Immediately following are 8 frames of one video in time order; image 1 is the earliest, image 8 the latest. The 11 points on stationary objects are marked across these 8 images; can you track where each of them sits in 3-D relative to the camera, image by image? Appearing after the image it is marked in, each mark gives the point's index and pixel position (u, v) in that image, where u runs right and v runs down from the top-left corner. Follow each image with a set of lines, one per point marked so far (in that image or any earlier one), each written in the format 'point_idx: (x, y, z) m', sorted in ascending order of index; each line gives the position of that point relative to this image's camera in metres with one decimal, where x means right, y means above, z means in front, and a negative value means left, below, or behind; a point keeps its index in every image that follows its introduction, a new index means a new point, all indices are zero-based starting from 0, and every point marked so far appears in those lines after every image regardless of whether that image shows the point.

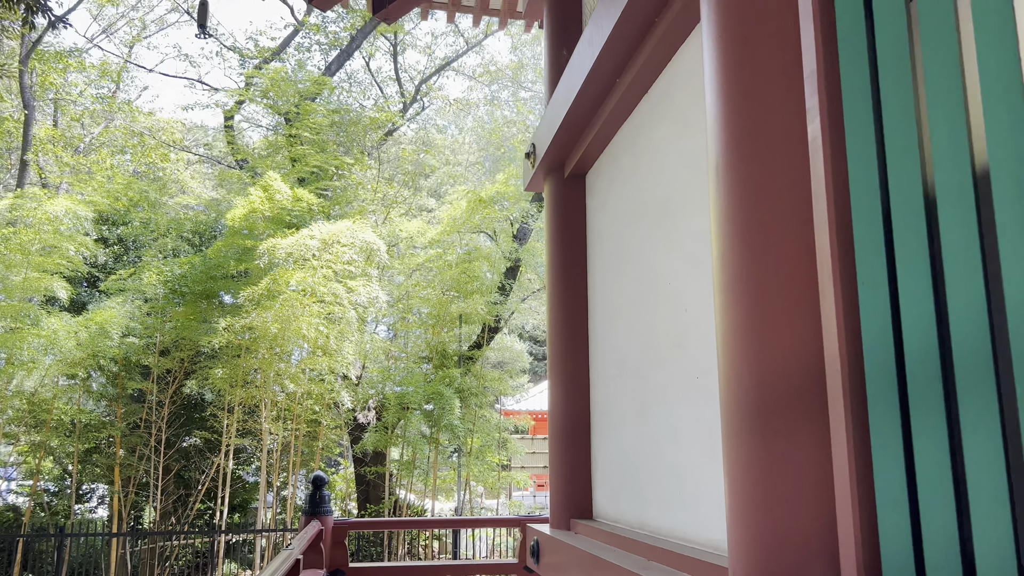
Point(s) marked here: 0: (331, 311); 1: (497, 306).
0: (-1.5, -0.2, +6.7) m
1: (-0.1, -0.2, +7.7) m
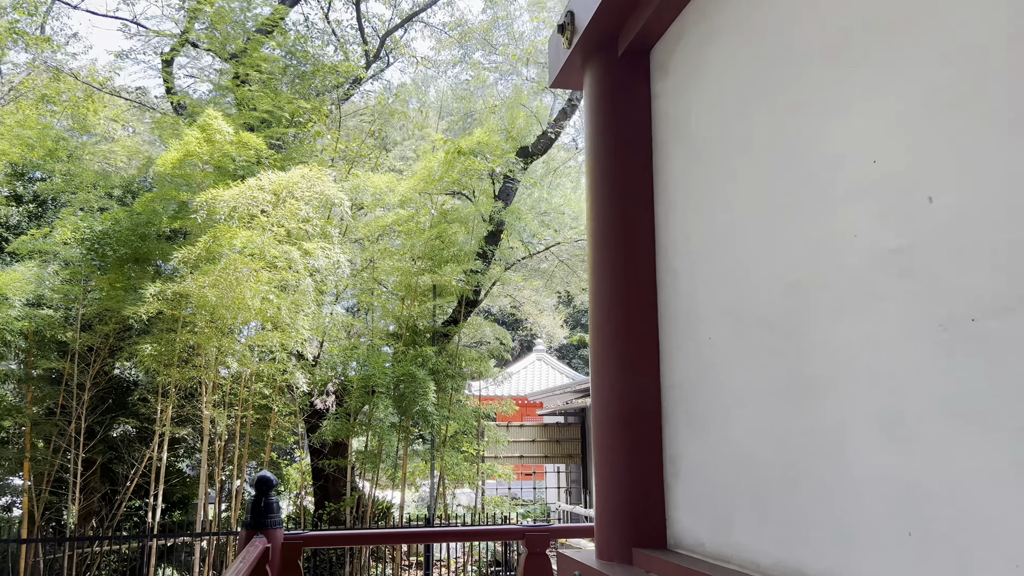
0: (-1.6, +0.1, +5.7) m
1: (-0.3, +0.1, +6.8) m
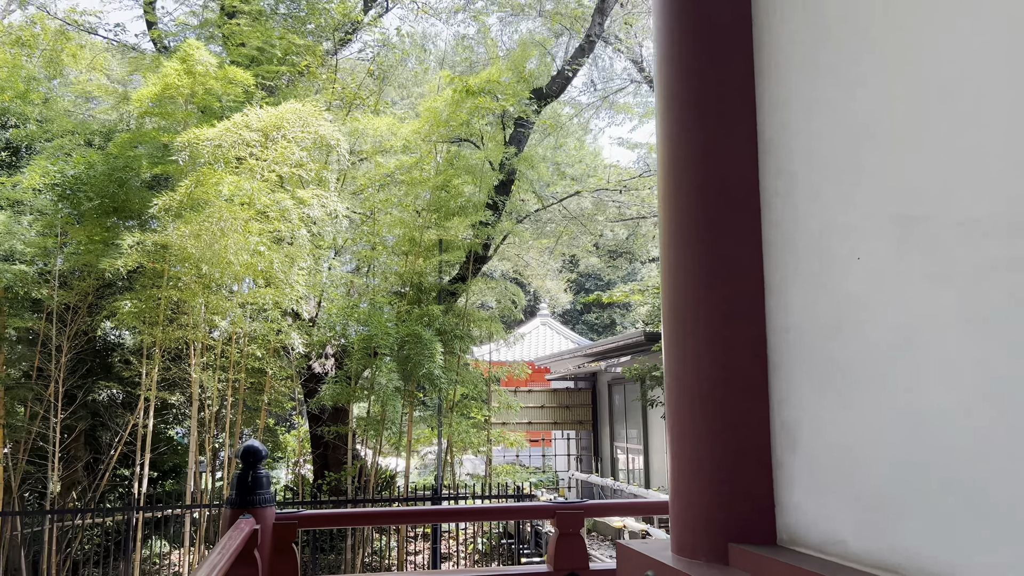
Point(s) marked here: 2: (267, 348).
0: (-1.5, +0.4, +5.2) m
1: (-0.2, +0.5, +6.3) m
2: (-1.8, -0.4, +5.9) m
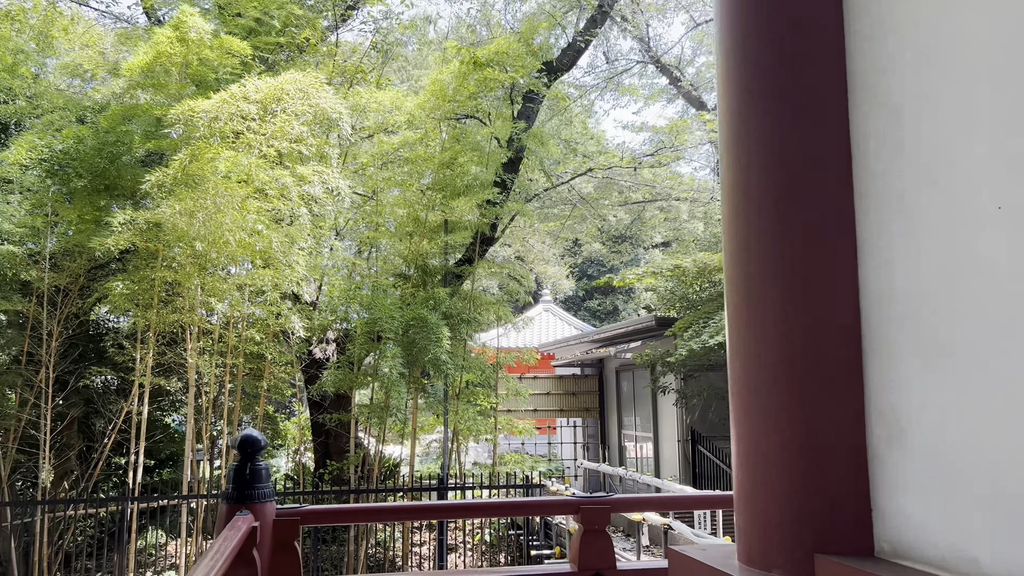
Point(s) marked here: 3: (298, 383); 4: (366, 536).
0: (-1.4, +0.5, +4.9) m
1: (-0.1, +0.6, +6.0) m
2: (-1.7, -0.3, +5.7) m
3: (-1.7, -0.8, +6.6) m
4: (-1.1, -1.8, +5.9) m
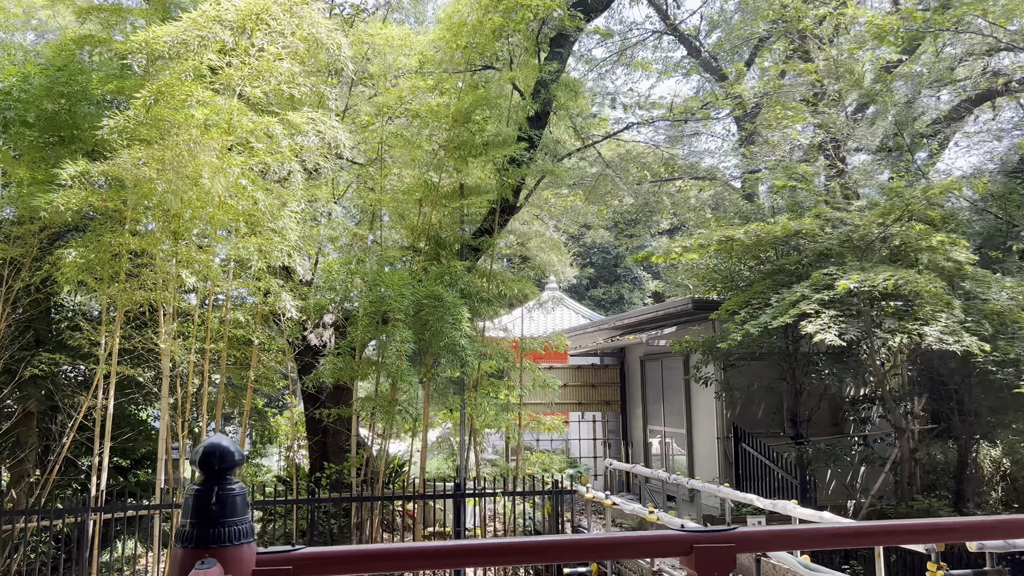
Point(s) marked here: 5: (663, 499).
0: (-1.3, +0.6, +4.1) m
1: (0.0, +0.8, +5.2) m
2: (-1.5, -0.2, +4.8) m
3: (-1.6, -0.6, +5.8) m
4: (-0.9, -1.6, +5.1) m
5: (+1.3, -1.8, +7.0) m
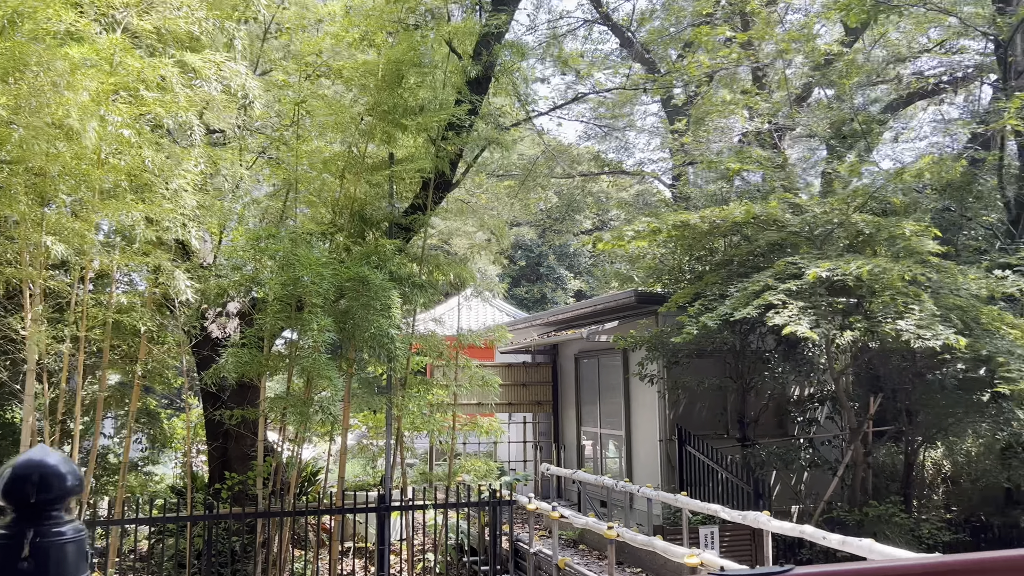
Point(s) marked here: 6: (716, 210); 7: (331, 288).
0: (-1.5, +0.7, +3.4) m
1: (-0.3, +0.8, +4.6) m
2: (-1.9, 0.0, +4.1) m
3: (-2.0, -0.5, +5.1) m
4: (-1.3, -1.5, +4.4) m
5: (+0.7, -1.7, +6.6) m
6: (+1.3, +0.5, +5.1) m
7: (-0.9, 0.0, +4.0) m
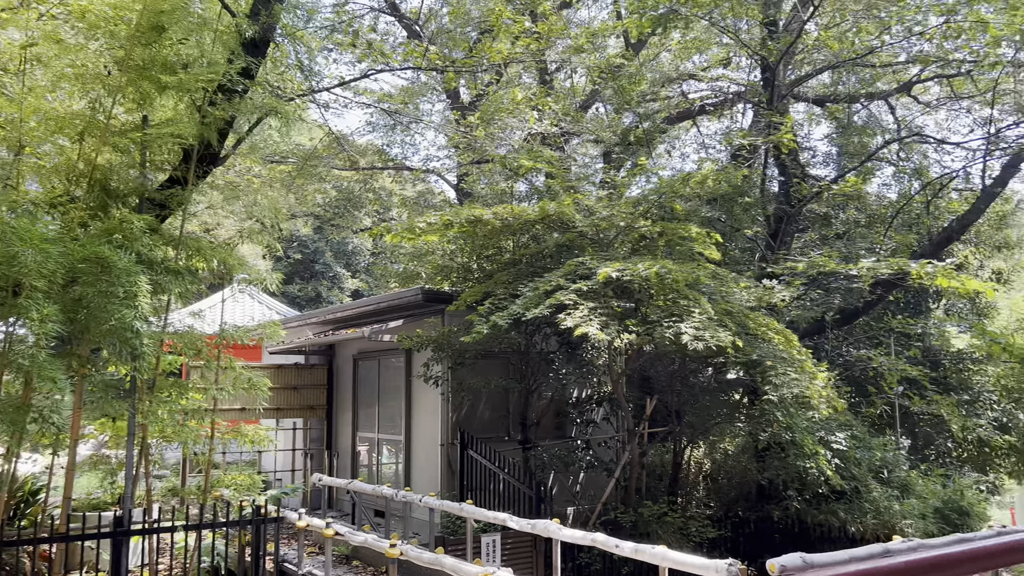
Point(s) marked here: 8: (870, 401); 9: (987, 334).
0: (-2.2, +0.8, +2.5) m
1: (-1.4, +0.9, +4.0) m
2: (-2.8, +0.1, +3.1) m
3: (-3.2, -0.4, +4.0) m
4: (-2.4, -1.5, +3.6) m
5: (-1.1, -1.7, +6.2) m
6: (0.0, +0.5, +5.0) m
7: (-1.8, +0.1, +3.3) m
8: (+2.7, -0.9, +6.2) m
9: (+3.3, -0.3, +5.7) m
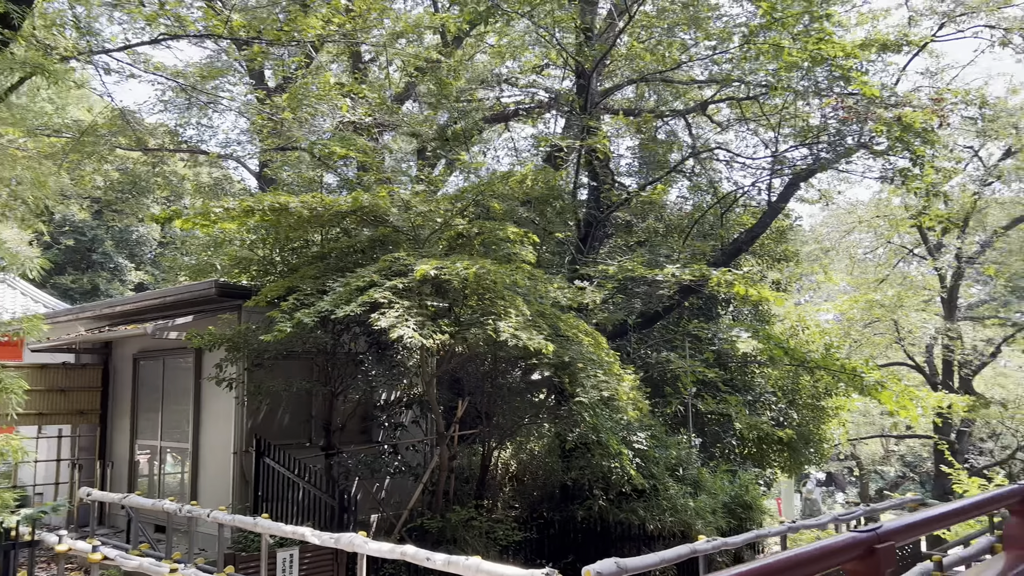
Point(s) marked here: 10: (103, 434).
0: (-2.7, +0.9, +1.8) m
1: (-2.2, +0.9, +3.4) m
2: (-3.4, +0.2, +2.2) m
3: (-4.0, -0.3, +2.9) m
4: (-3.1, -1.4, +2.8) m
5: (-2.5, -1.7, +5.6) m
6: (-1.1, +0.5, +4.7) m
7: (-2.5, +0.1, +2.6) m
8: (+1.2, -0.9, +6.5) m
9: (+1.9, -0.4, +6.1) m
10: (-3.4, -1.2, +6.7) m
